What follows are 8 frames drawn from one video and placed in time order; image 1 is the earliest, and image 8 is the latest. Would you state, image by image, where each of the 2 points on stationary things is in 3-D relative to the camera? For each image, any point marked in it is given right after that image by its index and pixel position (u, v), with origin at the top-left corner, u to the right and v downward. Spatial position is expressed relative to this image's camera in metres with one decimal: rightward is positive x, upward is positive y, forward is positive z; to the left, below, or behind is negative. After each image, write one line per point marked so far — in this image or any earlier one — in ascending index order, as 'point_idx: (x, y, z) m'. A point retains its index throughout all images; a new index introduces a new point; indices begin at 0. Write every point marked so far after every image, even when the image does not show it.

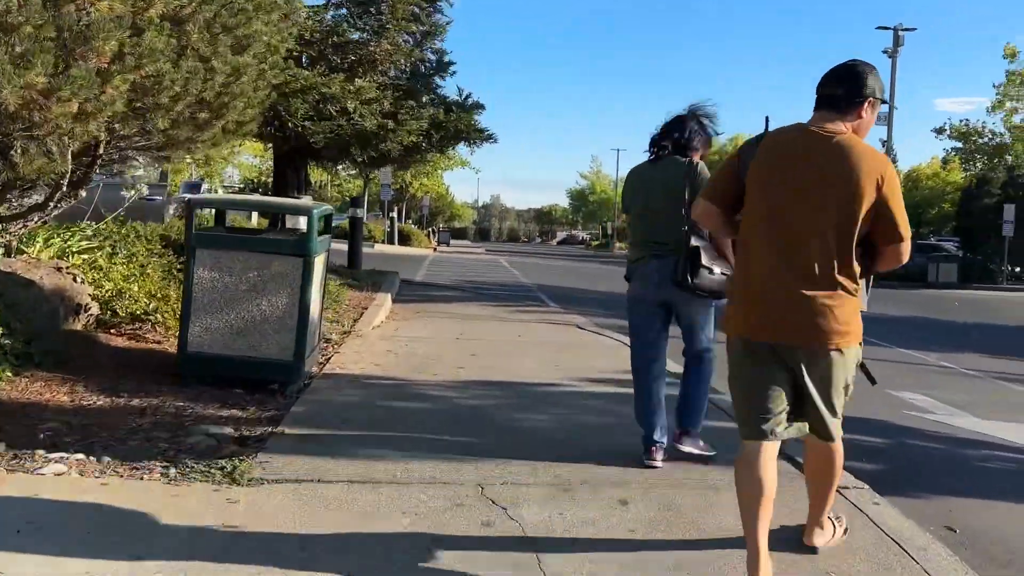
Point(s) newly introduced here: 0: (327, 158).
0: (-2.8, +2.0, +12.6) m
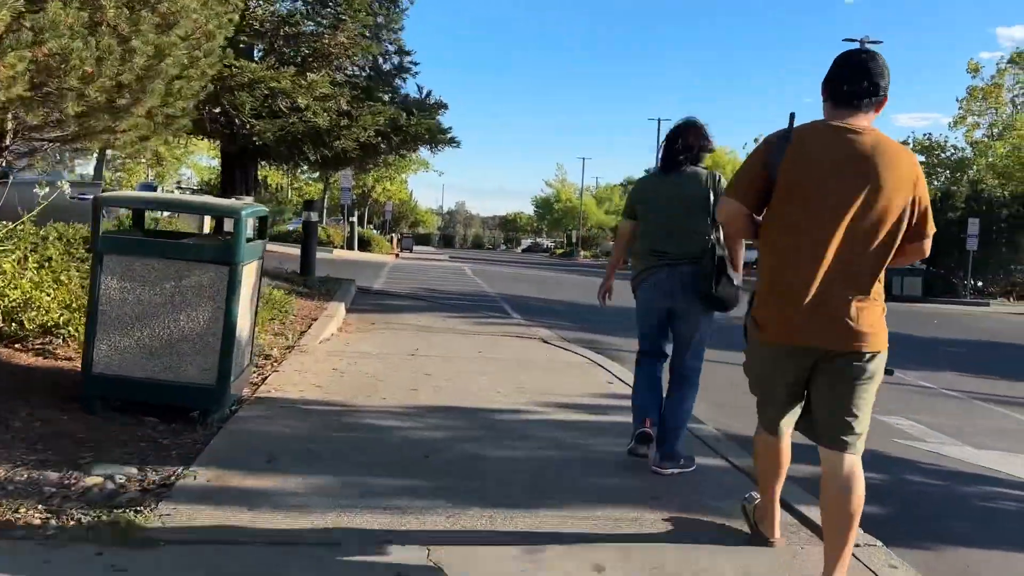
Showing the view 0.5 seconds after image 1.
0: (-3.3, +1.9, +11.8) m
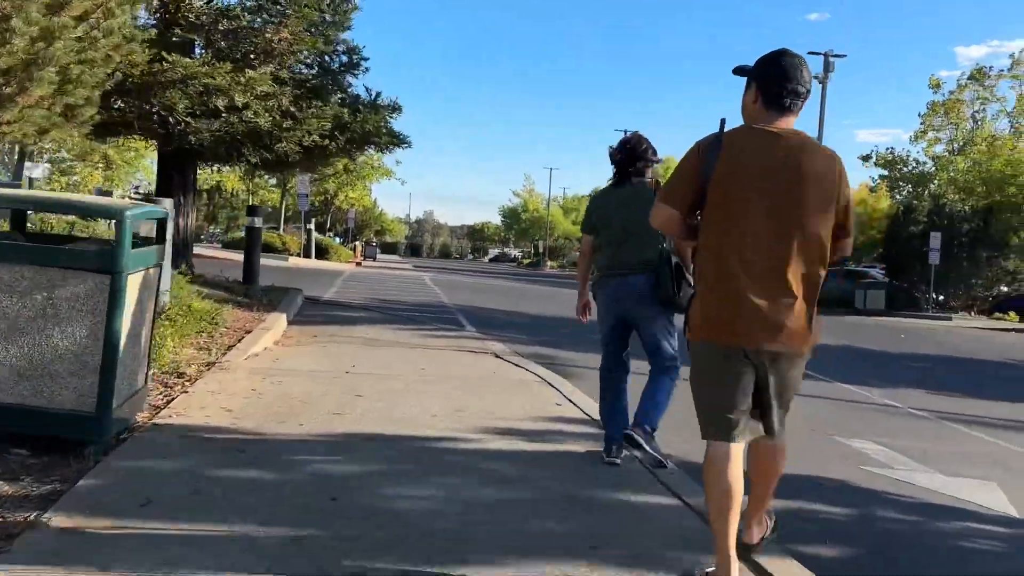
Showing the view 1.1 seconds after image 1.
0: (-4.0, +1.7, +11.1) m
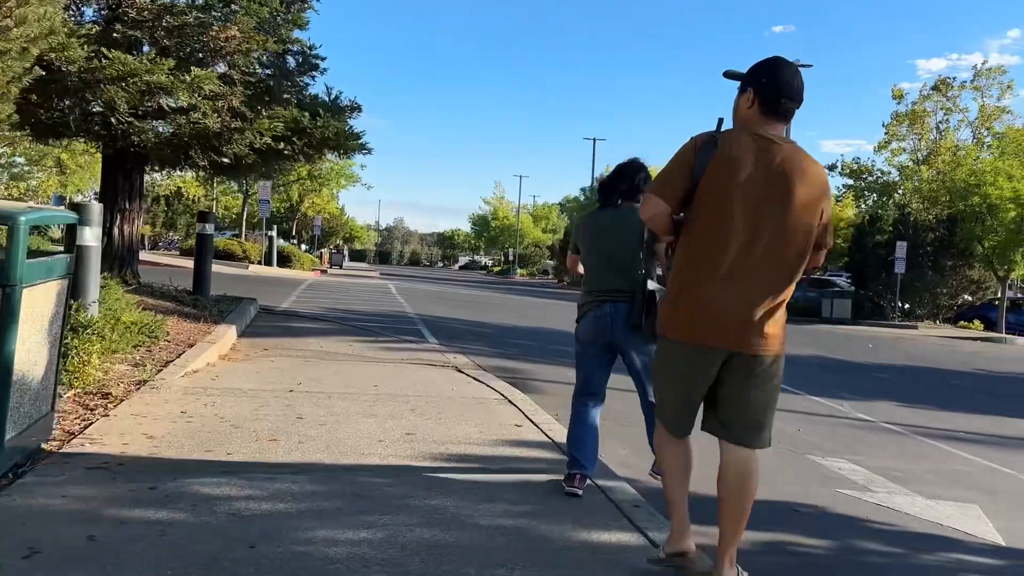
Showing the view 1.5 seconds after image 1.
0: (-4.5, +1.6, +10.6) m
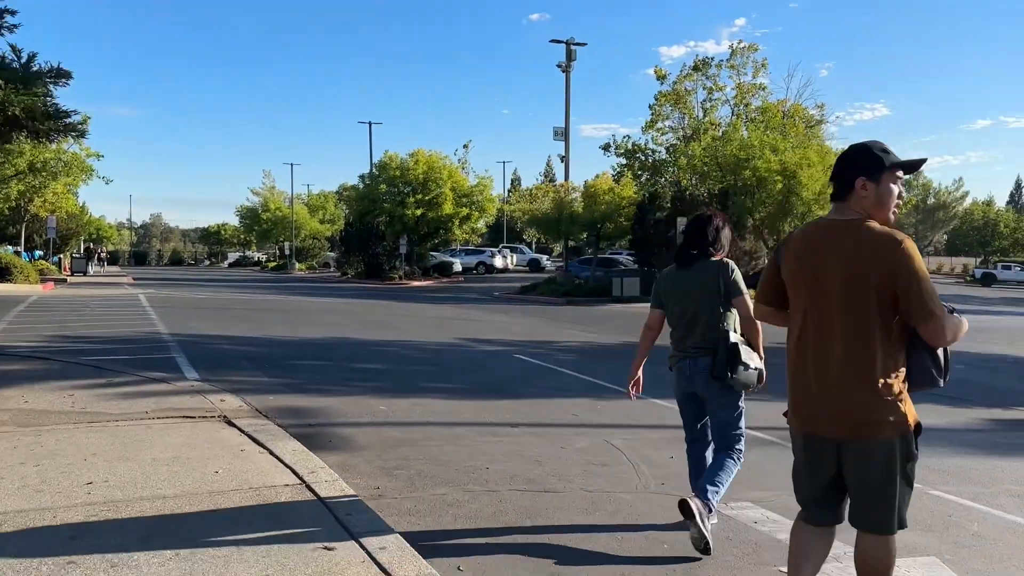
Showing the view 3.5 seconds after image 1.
0: (-6.5, +1.2, +7.1) m
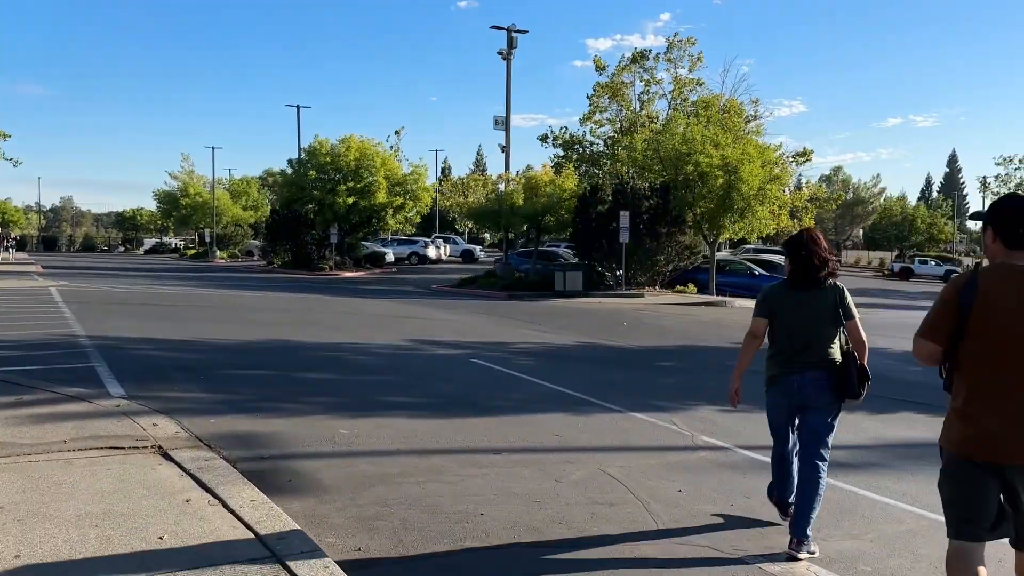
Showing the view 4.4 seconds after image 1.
0: (-6.6, +1.1, +5.6) m
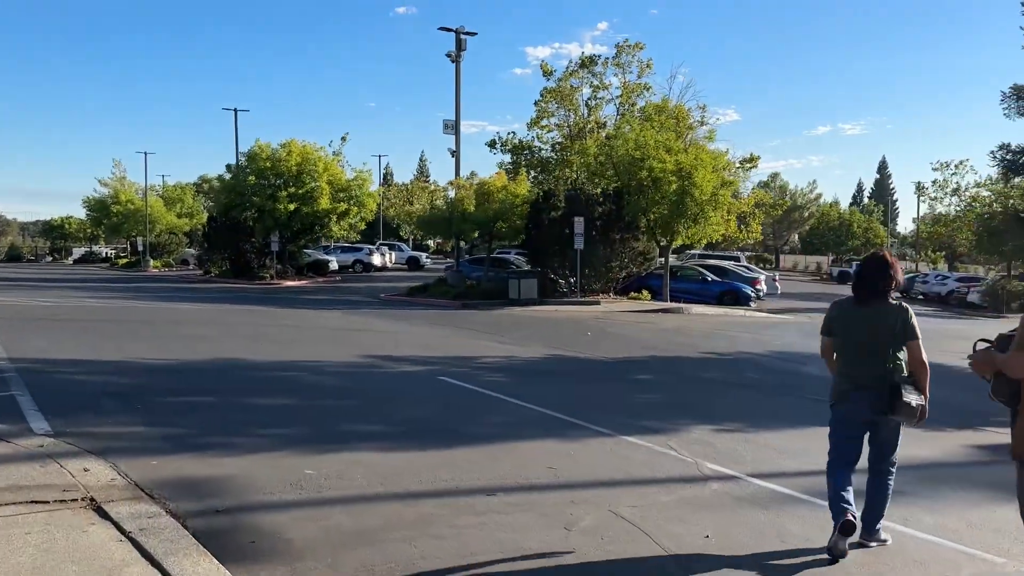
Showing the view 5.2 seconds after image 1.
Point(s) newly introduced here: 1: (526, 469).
0: (-6.6, +0.9, +4.4) m
1: (+0.1, -1.4, +6.5) m
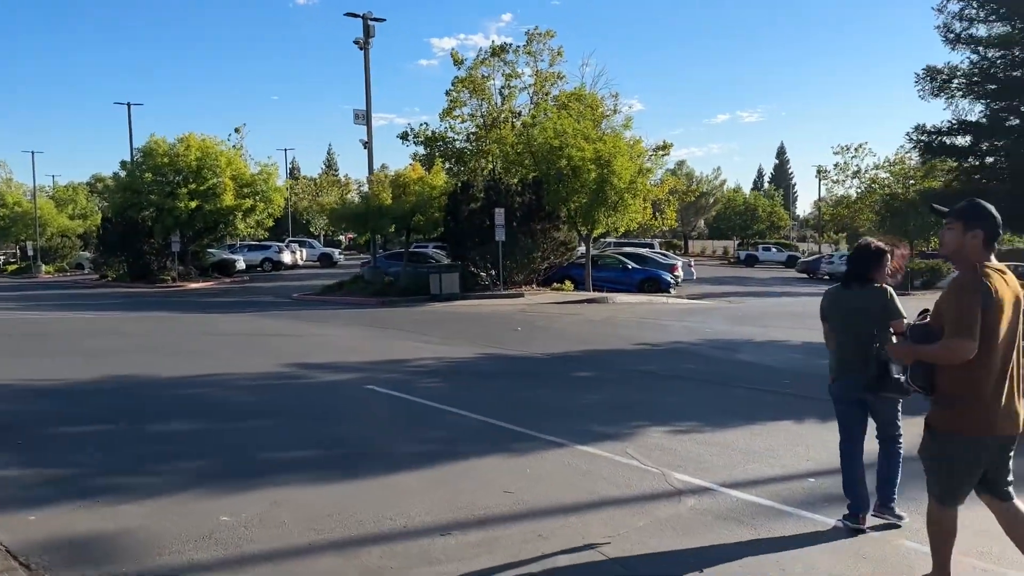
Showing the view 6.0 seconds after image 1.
0: (-6.8, +0.7, +2.9) m
1: (-0.2, -1.4, +5.7) m
